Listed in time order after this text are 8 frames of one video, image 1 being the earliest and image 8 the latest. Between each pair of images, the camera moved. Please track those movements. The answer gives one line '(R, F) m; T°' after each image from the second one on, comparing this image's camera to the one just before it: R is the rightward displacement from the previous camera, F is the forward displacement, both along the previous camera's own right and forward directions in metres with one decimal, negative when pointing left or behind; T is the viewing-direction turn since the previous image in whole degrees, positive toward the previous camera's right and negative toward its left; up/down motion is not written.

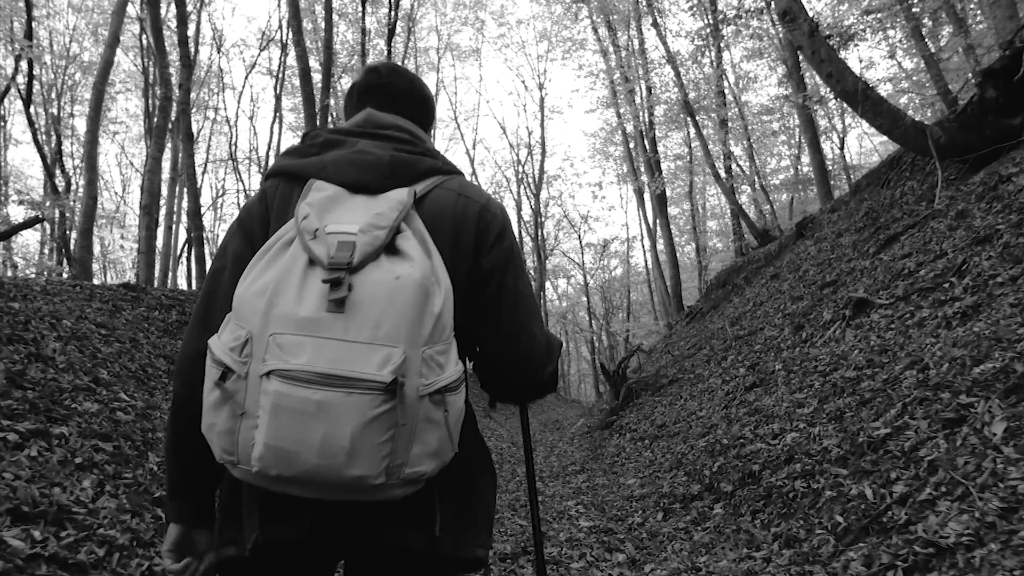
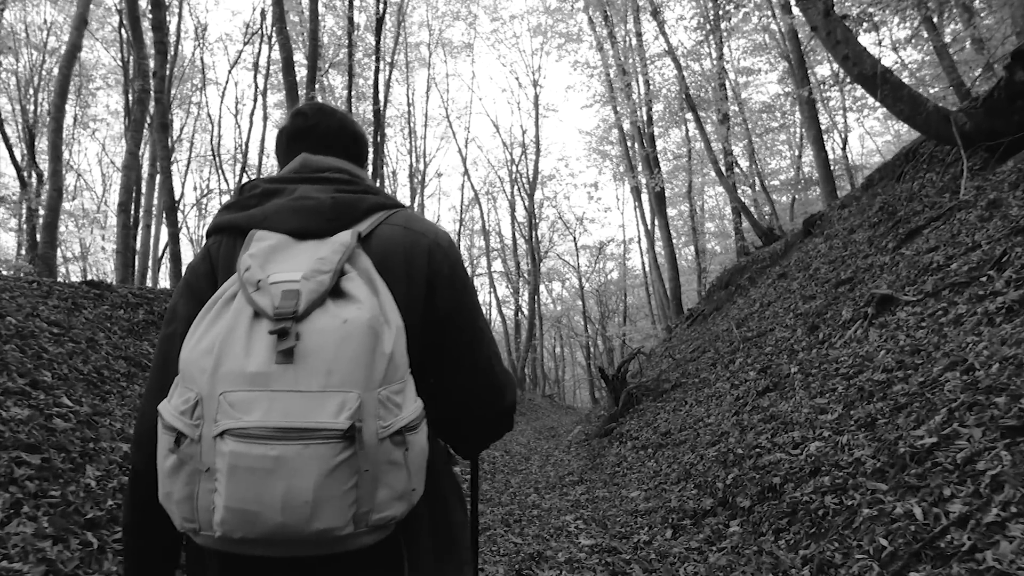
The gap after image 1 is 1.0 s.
(0.0, +0.7) m; +1°
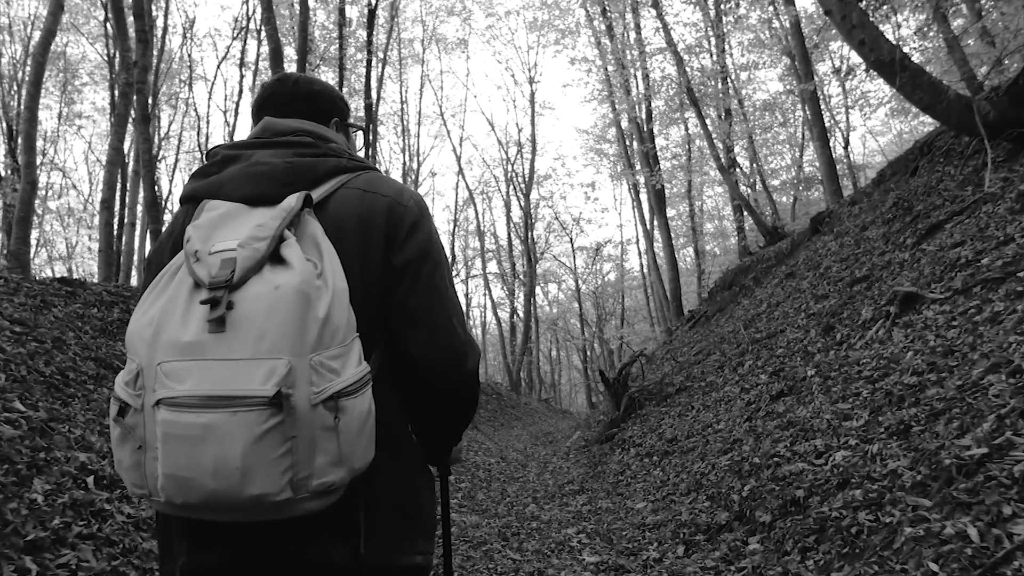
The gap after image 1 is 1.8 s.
(-0.1, +0.5) m; +1°
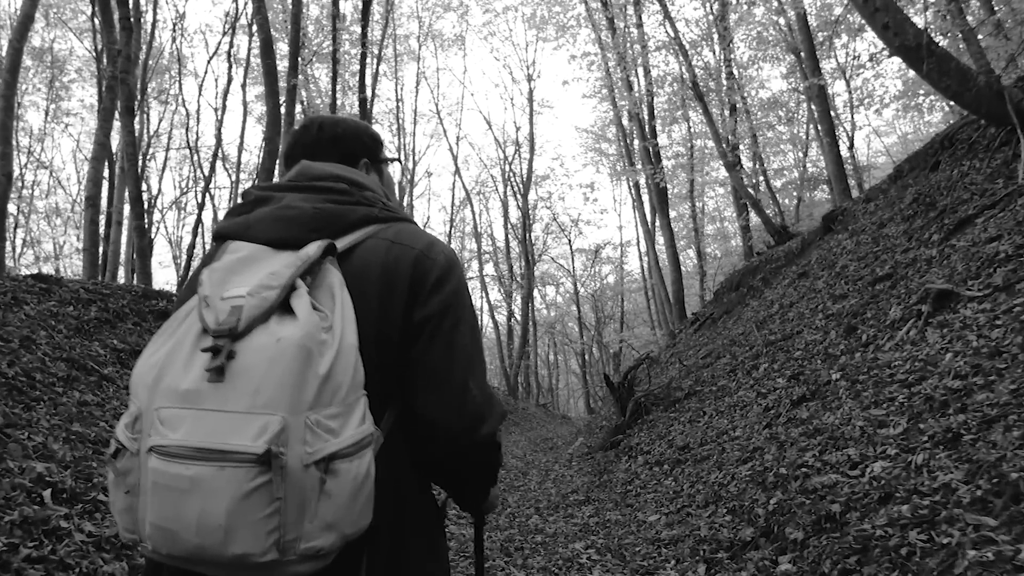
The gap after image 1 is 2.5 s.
(-0.1, +0.5) m; 0°
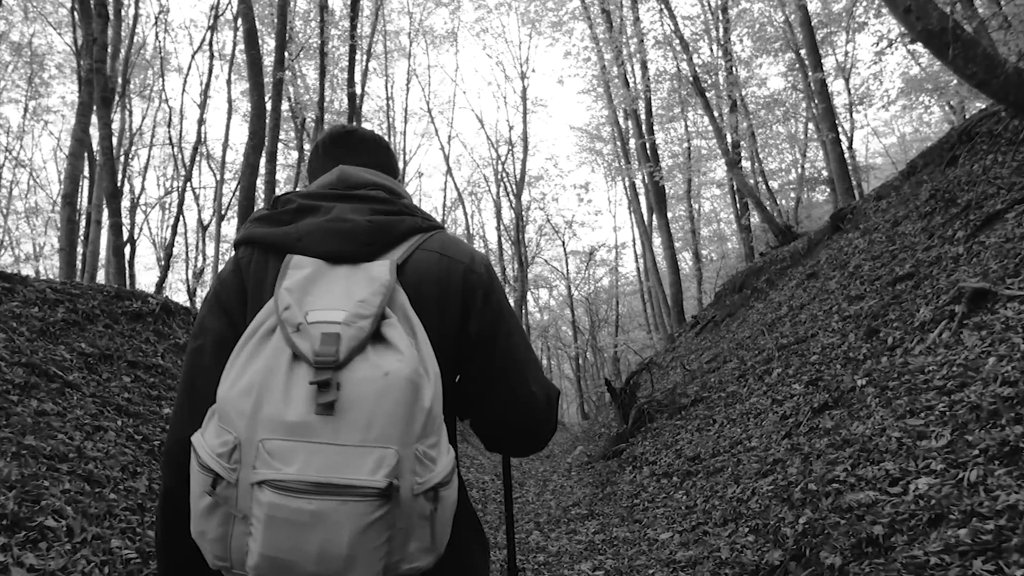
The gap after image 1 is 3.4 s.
(-0.1, +0.5) m; +1°
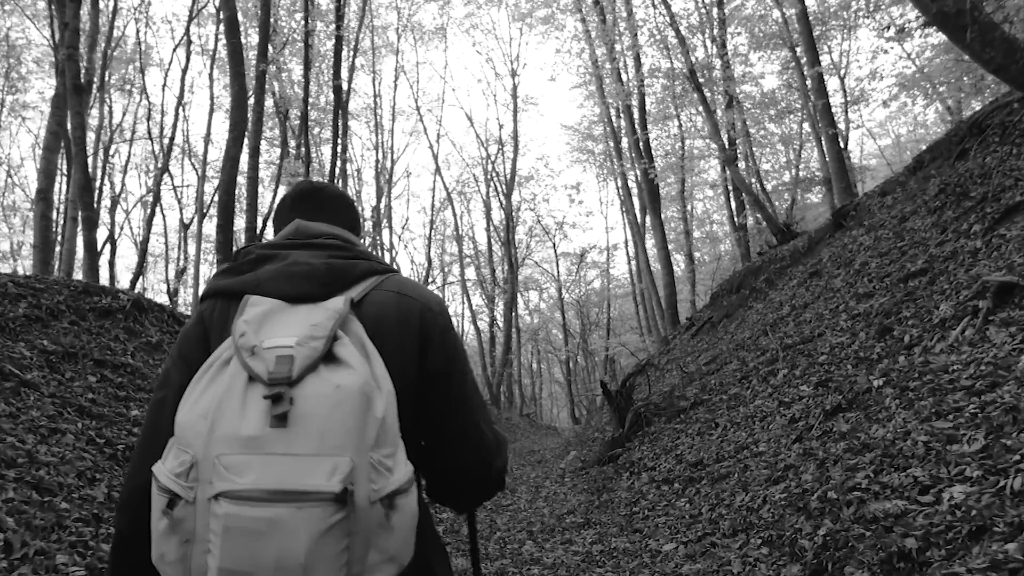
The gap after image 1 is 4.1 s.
(-0.1, +0.5) m; +1°
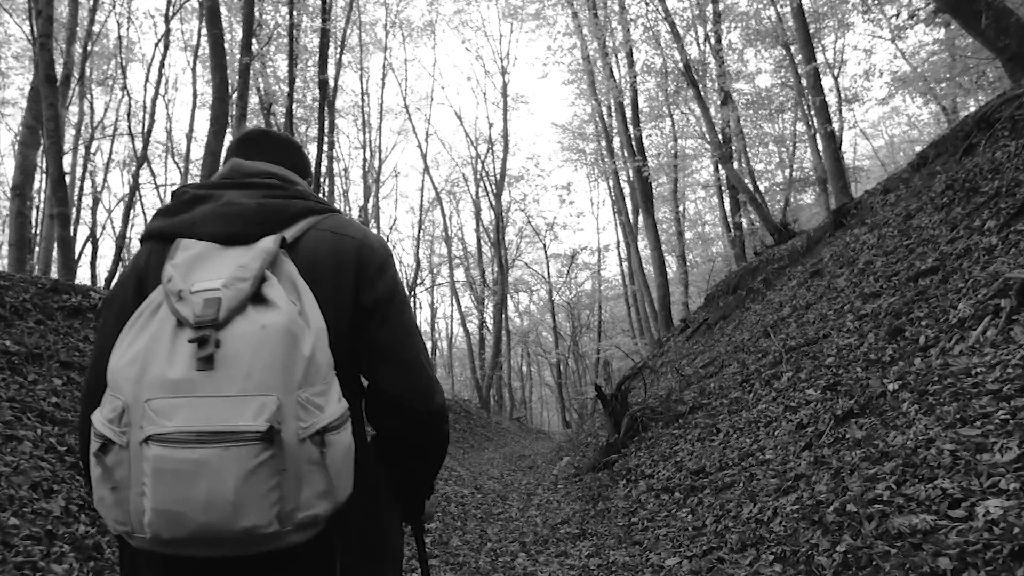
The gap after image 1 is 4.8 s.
(0.0, +0.4) m; +1°
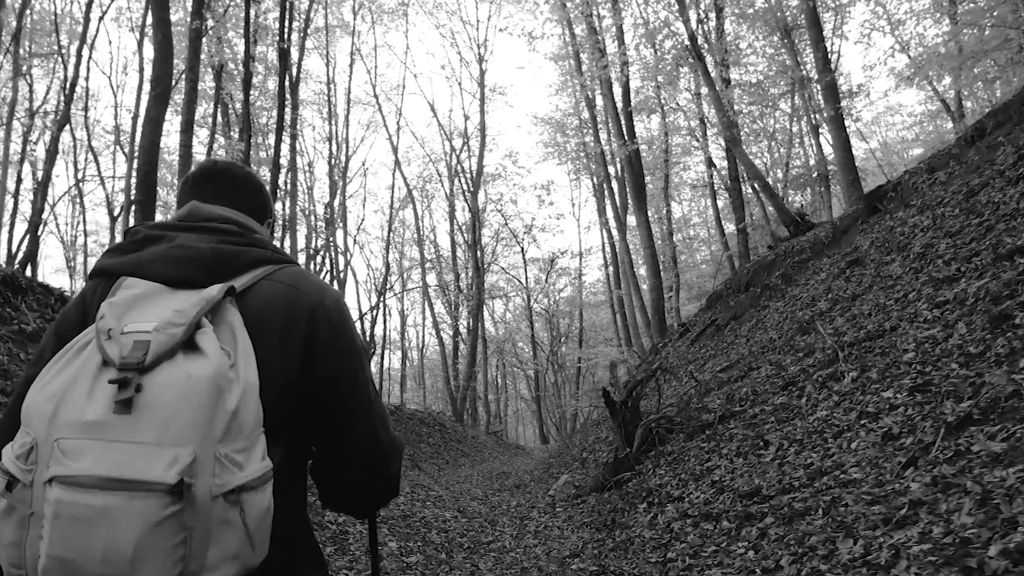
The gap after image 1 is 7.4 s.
(-0.4, +1.5) m; +3°
